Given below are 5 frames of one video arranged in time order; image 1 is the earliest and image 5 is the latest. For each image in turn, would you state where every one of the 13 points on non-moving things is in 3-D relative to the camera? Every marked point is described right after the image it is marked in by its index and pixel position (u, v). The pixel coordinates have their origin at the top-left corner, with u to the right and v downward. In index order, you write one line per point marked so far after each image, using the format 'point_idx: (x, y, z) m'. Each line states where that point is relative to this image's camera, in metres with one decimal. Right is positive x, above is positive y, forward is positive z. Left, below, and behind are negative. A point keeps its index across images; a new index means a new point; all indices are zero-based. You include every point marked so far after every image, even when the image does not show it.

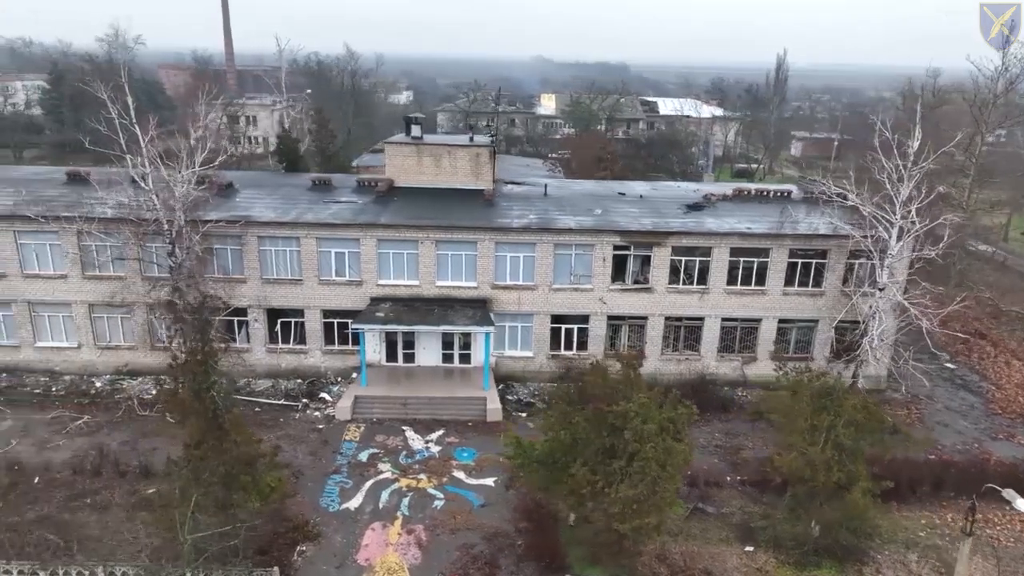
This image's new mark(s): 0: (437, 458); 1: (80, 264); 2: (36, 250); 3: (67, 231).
0: (-1.9, -4.3, +16.1) m
1: (-12.8, +0.7, +18.7) m
2: (-14.1, +1.1, +18.6) m
3: (-13.0, +1.7, +18.4) m
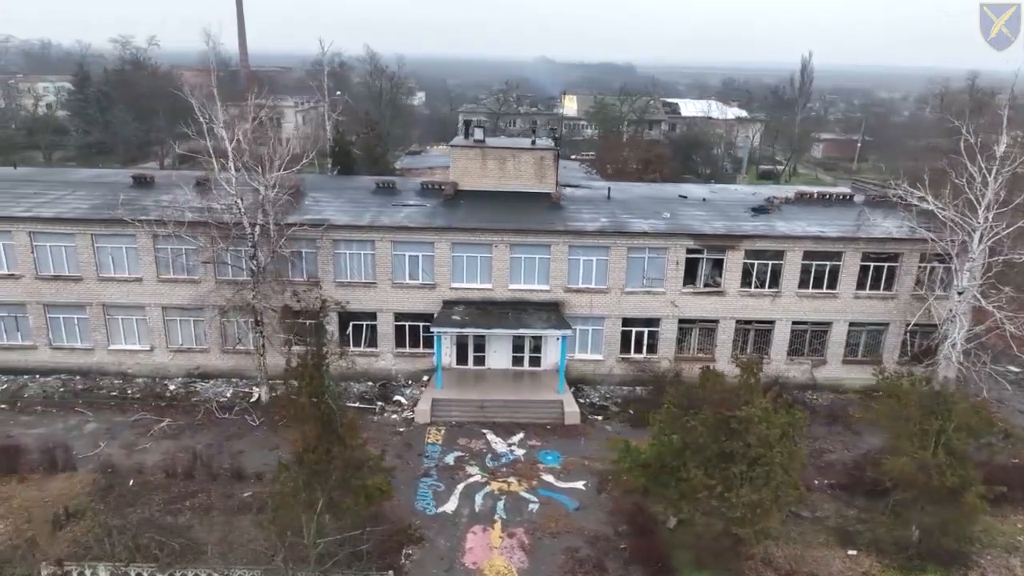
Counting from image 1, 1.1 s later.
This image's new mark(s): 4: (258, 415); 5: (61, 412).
0: (+0.3, -4.4, +16.1) m
1: (-10.6, +0.6, +18.8) m
2: (-11.9, +1.0, +18.7) m
3: (-10.8, +1.6, +18.5) m
4: (-7.1, -3.6, +17.8) m
5: (-12.6, -3.5, +17.6) m
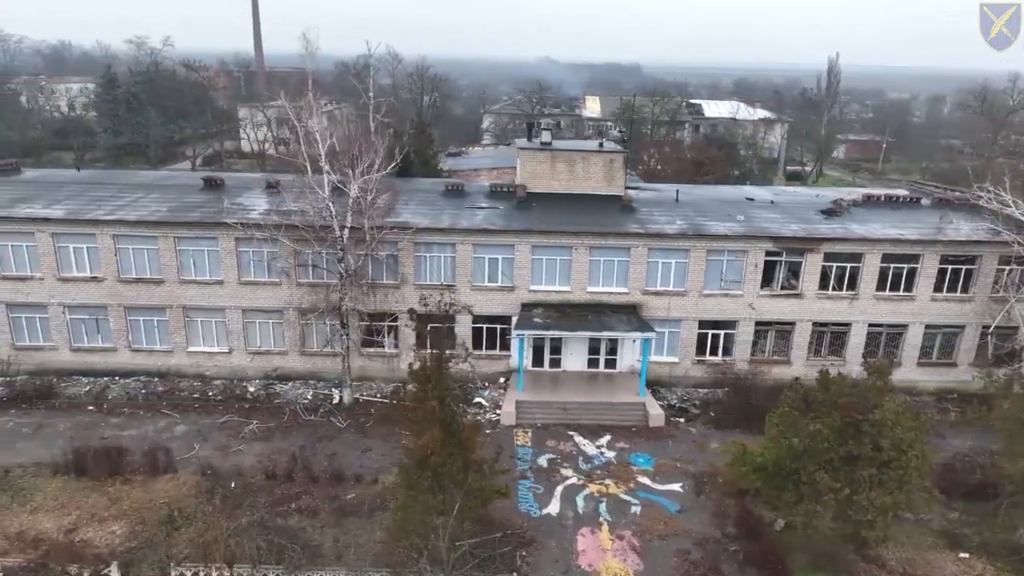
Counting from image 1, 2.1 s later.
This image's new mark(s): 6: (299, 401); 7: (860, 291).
0: (+2.7, -4.5, +16.2) m
1: (-8.2, +0.6, +18.9) m
2: (-9.5, +1.0, +18.8) m
3: (-8.4, +1.5, +18.6) m
4: (-4.8, -3.7, +17.8) m
5: (-10.3, -3.5, +17.8) m
6: (-6.3, -3.3, +18.6) m
7: (+10.7, -0.1, +19.3) m
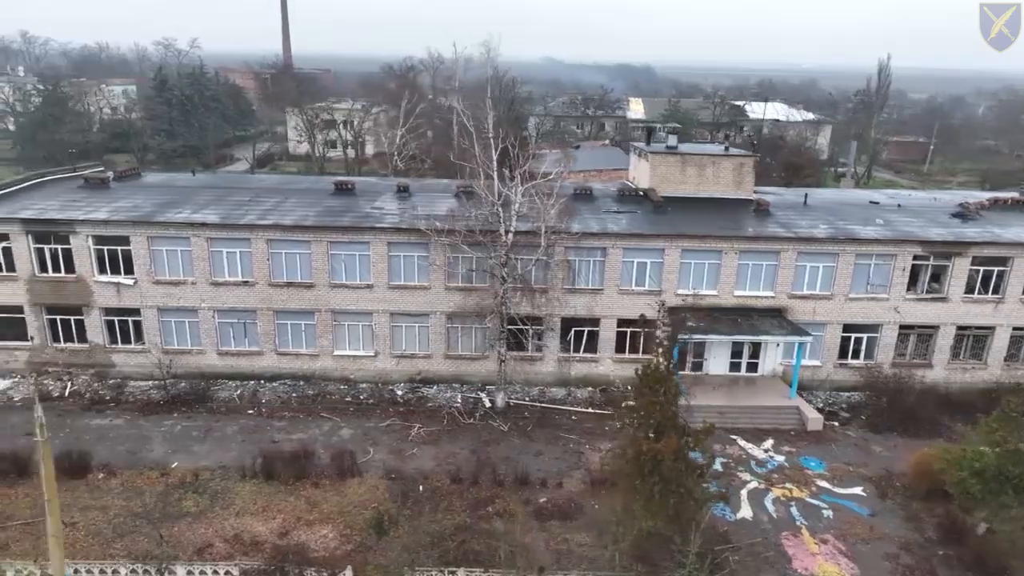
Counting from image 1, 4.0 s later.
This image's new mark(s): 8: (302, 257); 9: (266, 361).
0: (+7.2, -4.6, +16.3) m
1: (-3.8, +0.4, +19.0) m
2: (-5.0, +0.8, +19.0) m
3: (-3.9, +1.4, +18.7) m
4: (-0.3, -3.8, +17.9) m
5: (-5.8, -3.7, +17.9) m
6: (-1.8, -3.5, +18.7) m
7: (+15.2, -0.2, +19.3) m
8: (-6.3, +0.9, +18.9) m
9: (-7.7, -2.3, +19.7) m
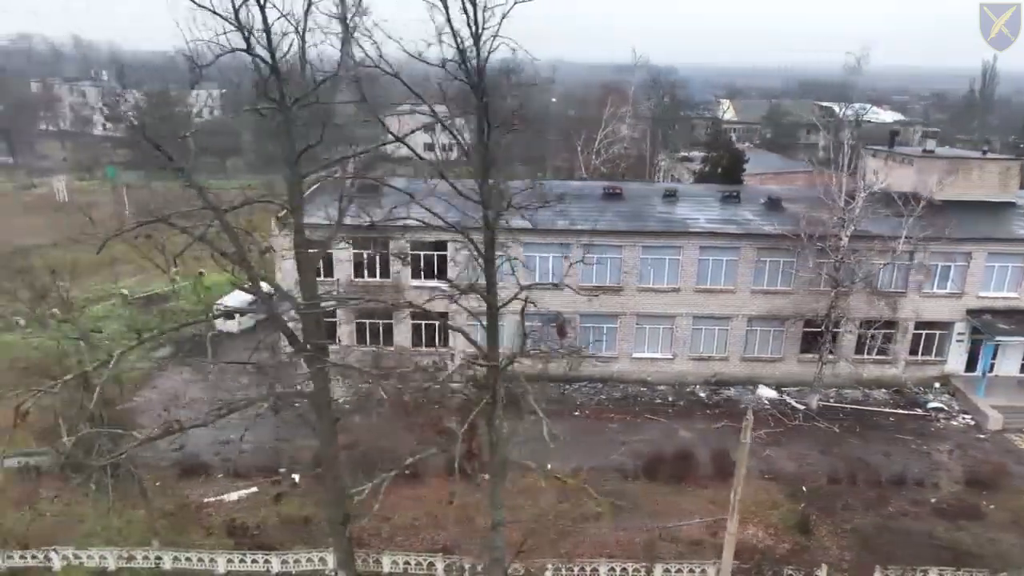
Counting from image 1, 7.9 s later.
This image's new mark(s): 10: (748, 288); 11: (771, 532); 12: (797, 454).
0: (+16.5, -4.7, +16.5) m
1: (+5.6, +0.3, +19.3) m
2: (+4.4, +0.7, +19.3) m
3: (+5.4, +1.3, +19.0) m
4: (+9.1, -3.9, +18.2) m
5: (+3.6, -3.8, +18.2) m
6: (+7.6, -3.6, +18.9) m
7: (+24.5, -0.3, +19.5) m
8: (+3.1, +0.8, +19.2) m
9: (+1.7, -2.4, +20.0) m
10: (+7.2, 0.0, +19.3) m
11: (+5.7, -5.4, +13.9) m
12: (+7.6, -4.4, +16.7) m
